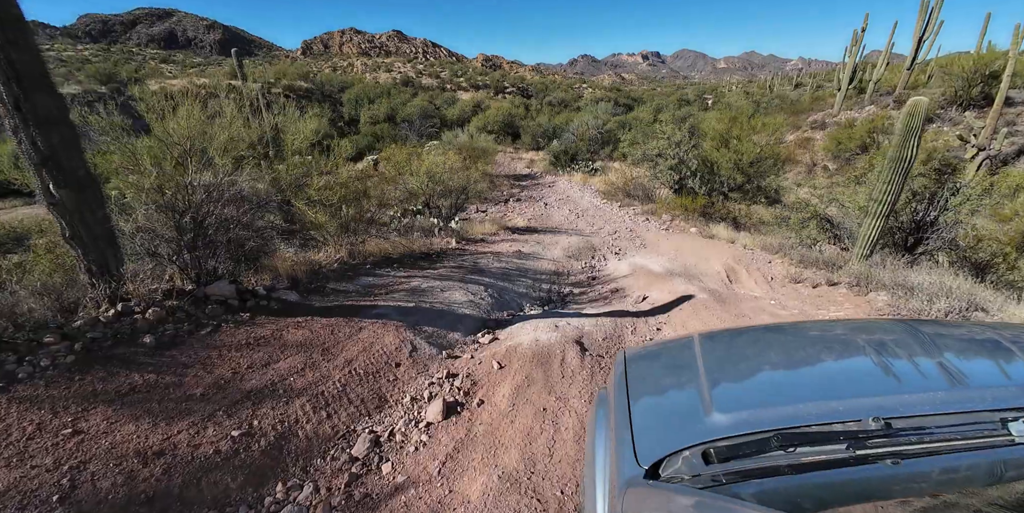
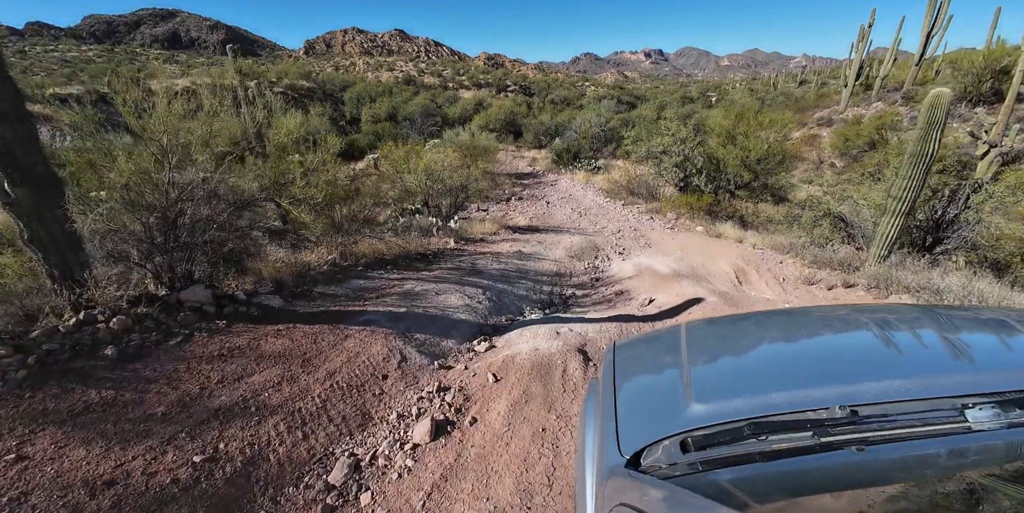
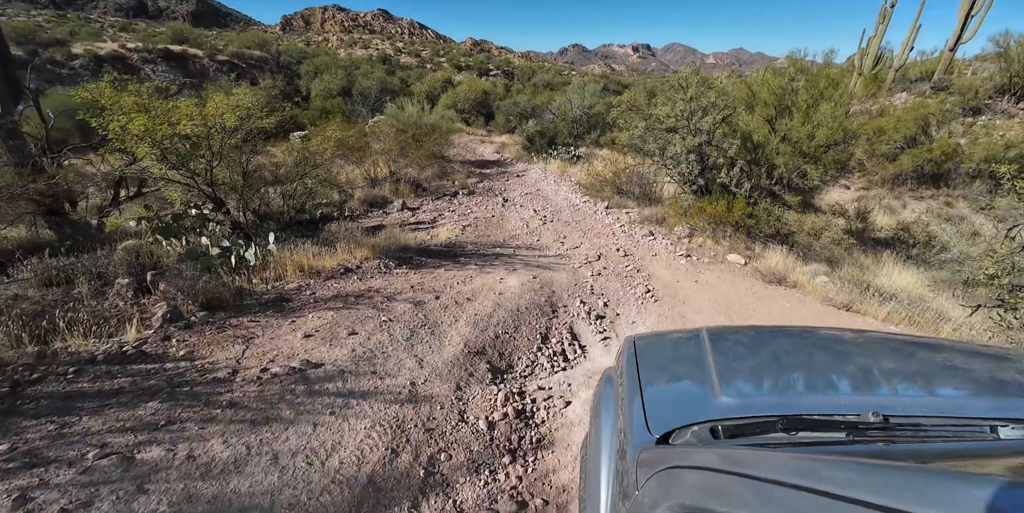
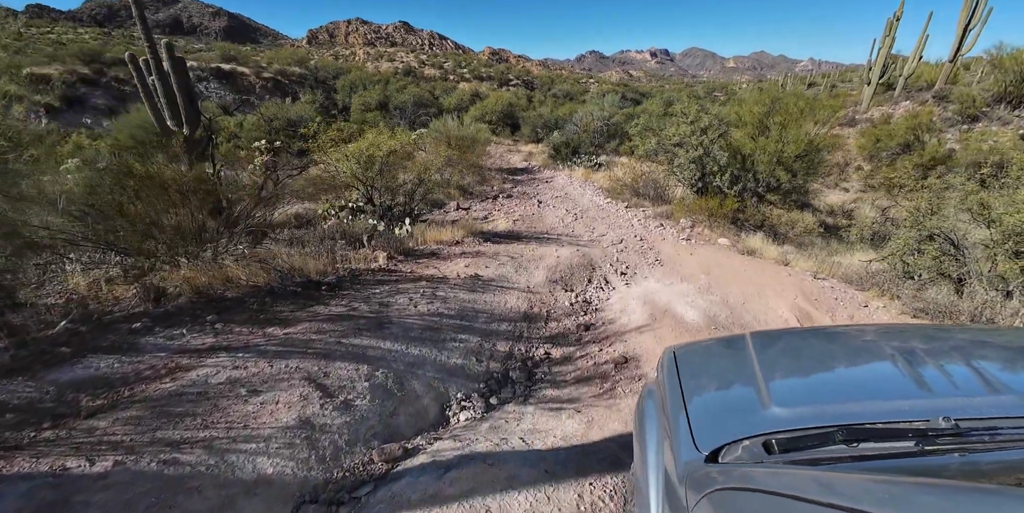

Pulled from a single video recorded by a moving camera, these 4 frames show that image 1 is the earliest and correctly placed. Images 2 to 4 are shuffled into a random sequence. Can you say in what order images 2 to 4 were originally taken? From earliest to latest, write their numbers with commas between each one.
2, 4, 3
